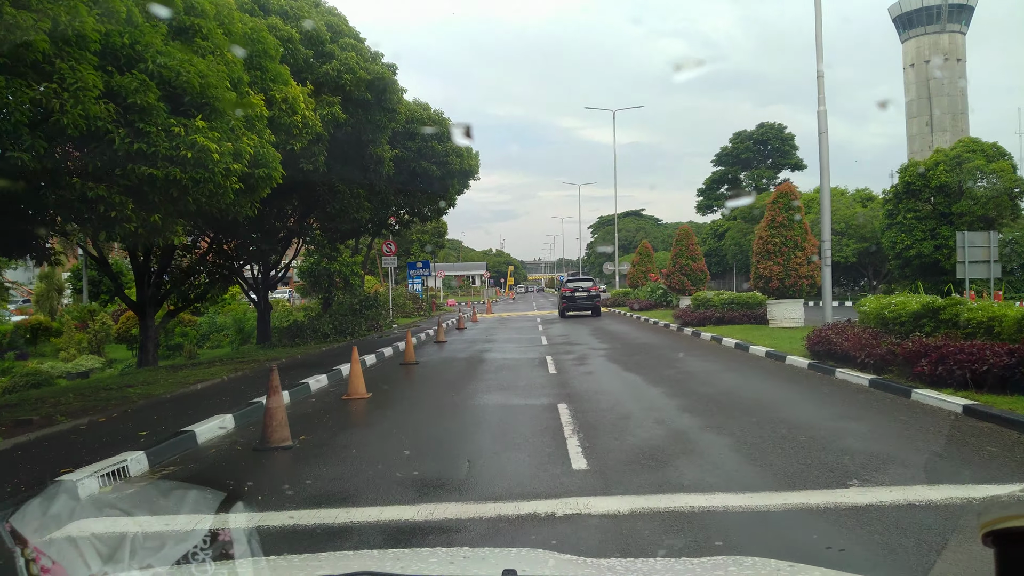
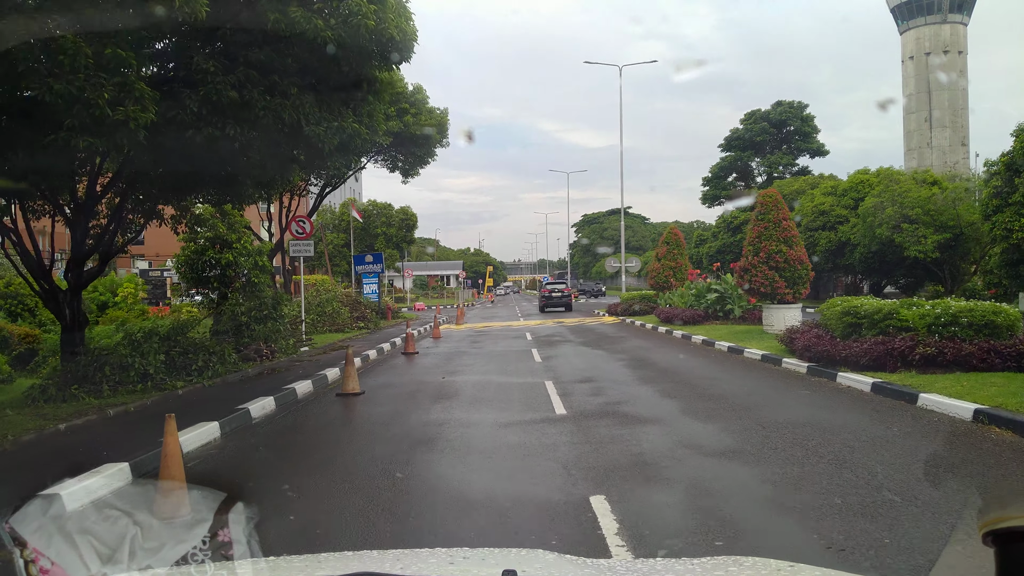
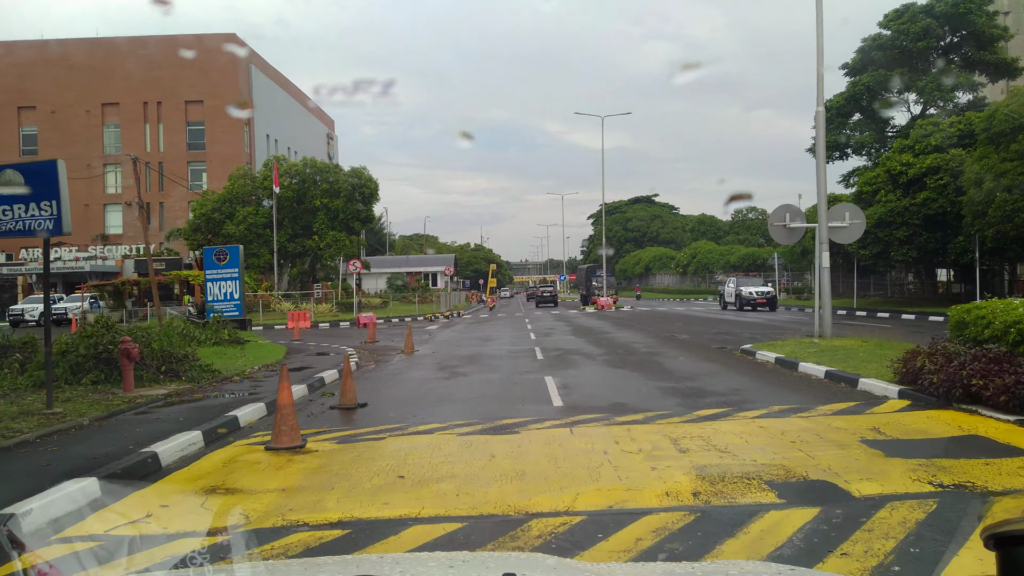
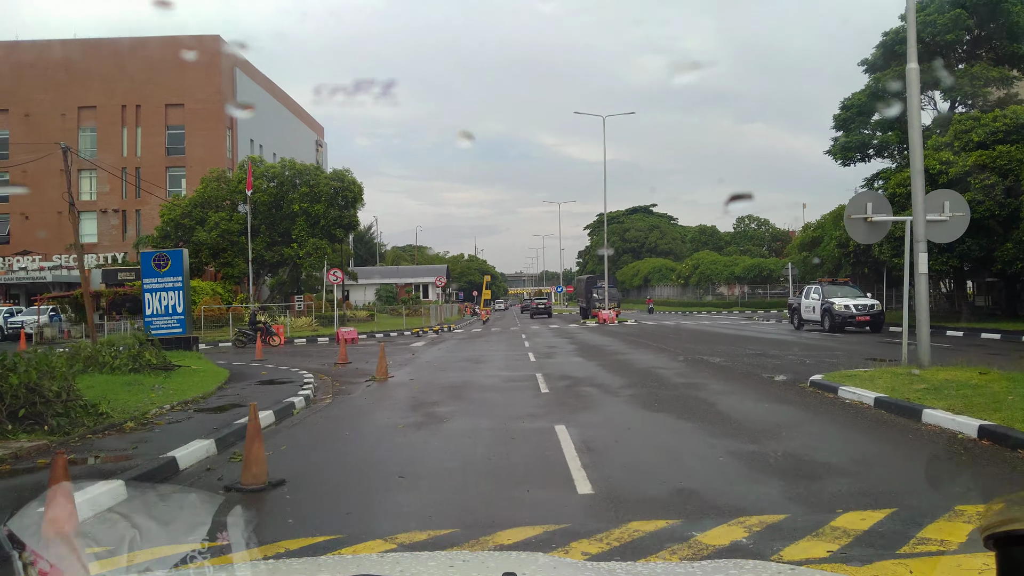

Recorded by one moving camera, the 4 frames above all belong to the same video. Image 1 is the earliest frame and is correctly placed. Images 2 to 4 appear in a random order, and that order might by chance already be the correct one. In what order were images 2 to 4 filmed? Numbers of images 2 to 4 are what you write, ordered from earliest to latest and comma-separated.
2, 3, 4
